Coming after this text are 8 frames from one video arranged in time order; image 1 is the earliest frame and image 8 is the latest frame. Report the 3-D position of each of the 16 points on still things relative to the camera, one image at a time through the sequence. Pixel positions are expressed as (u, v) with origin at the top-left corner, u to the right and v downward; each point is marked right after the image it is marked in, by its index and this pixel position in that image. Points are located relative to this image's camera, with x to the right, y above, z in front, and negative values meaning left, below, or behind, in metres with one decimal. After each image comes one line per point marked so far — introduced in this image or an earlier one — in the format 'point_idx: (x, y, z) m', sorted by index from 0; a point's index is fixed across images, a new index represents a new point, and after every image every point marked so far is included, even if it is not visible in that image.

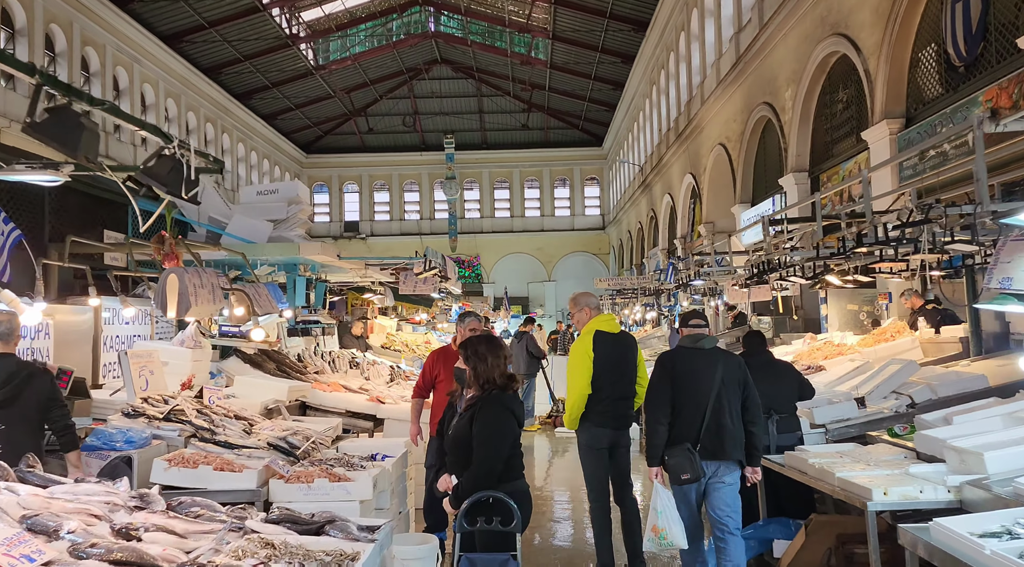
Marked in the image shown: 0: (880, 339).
0: (+3.4, -0.5, +6.6) m
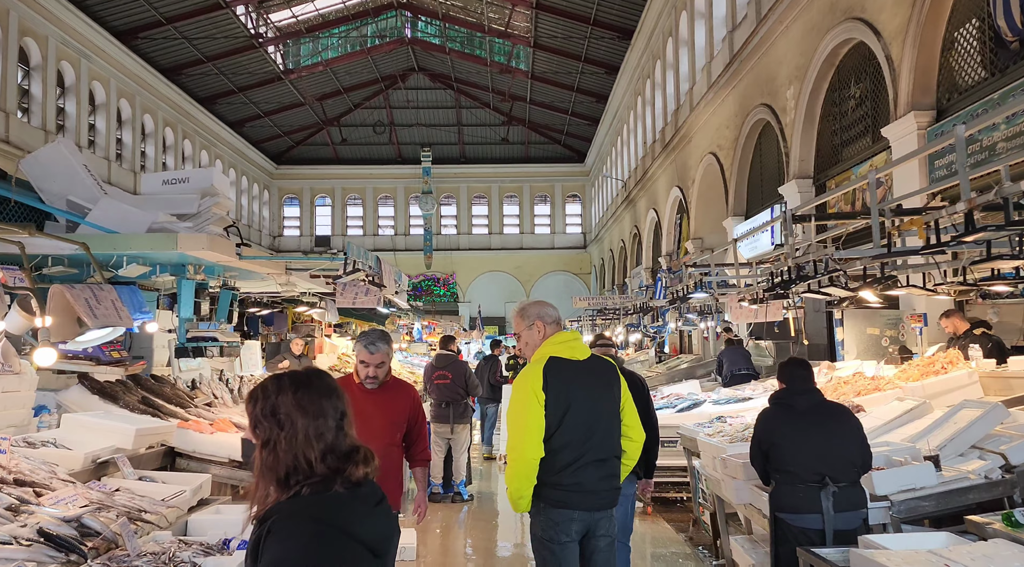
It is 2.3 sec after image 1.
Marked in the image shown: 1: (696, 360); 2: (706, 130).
0: (+3.1, -0.7, +5.3) m
1: (+2.9, -1.2, +11.3) m
2: (+4.1, +3.2, +15.0) m
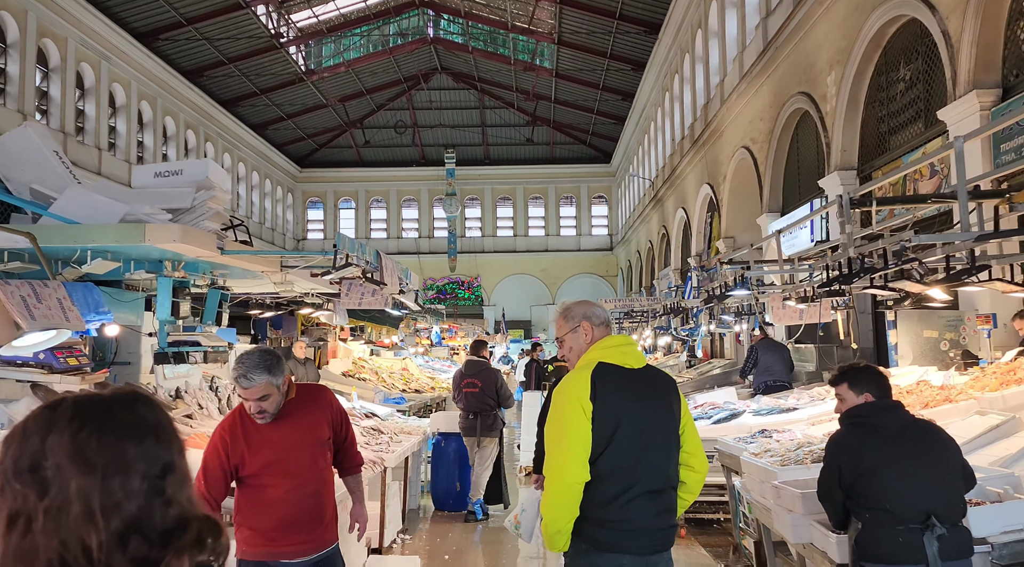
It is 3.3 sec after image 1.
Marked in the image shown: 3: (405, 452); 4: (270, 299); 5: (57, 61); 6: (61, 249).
0: (+3.2, -0.6, +4.6) m
1: (+3.2, -1.2, +10.6) m
2: (+4.5, +3.2, +14.3) m
3: (-0.8, -1.4, +5.8) m
4: (-2.5, -0.1, +7.2) m
5: (-11.0, +5.4, +17.2) m
6: (-2.6, +0.2, +4.1) m
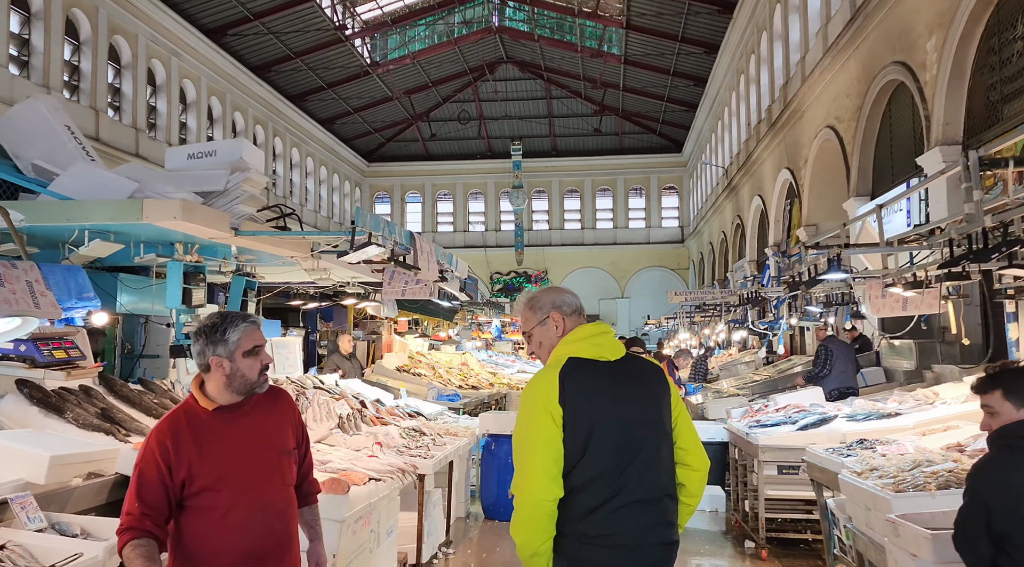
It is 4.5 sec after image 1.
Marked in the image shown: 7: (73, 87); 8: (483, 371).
0: (+3.4, -0.5, +3.6) m
1: (+4.0, -1.1, +9.6) m
2: (+5.7, +3.4, +13.2) m
3: (-0.5, -1.3, +5.2) m
4: (-1.9, 0.0, +6.8) m
5: (-9.4, +5.6, +17.5) m
6: (-2.4, +0.3, +3.7) m
7: (-9.8, +4.4, +15.8) m
8: (-0.5, -1.6, +13.2) m
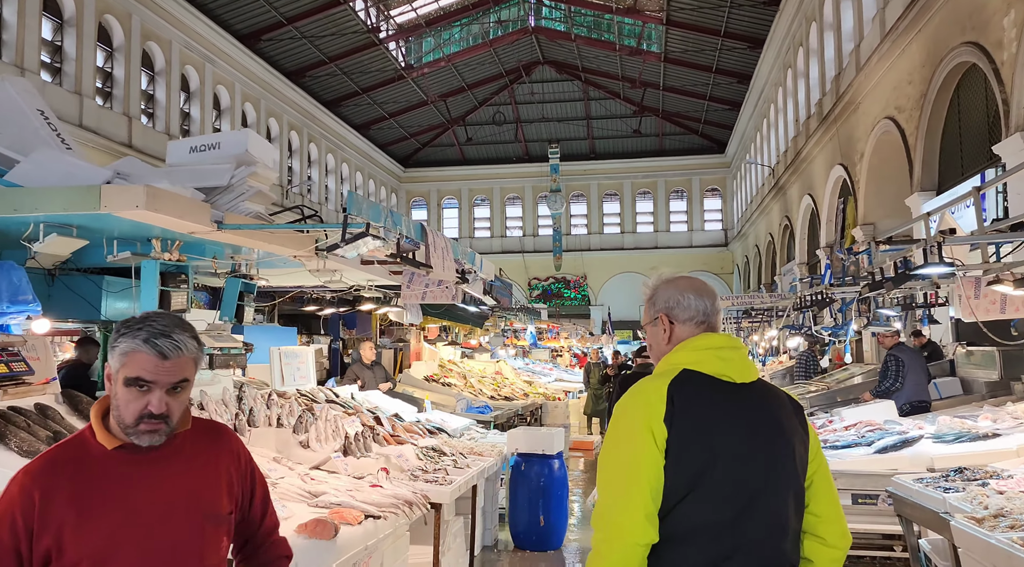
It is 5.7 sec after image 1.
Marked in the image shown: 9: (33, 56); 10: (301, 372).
0: (+3.5, -0.5, +2.8) m
1: (+4.5, -1.1, +8.8) m
2: (+6.3, +3.3, +12.2) m
3: (-0.3, -1.3, +4.6) m
4: (-1.6, -0.1, +6.3) m
5: (-8.6, +5.4, +17.4) m
6: (-2.3, +0.3, +3.2) m
7: (-9.0, +4.2, +15.8) m
8: (+0.1, -1.7, +12.6) m
9: (-9.1, +4.4, +13.6) m
10: (-1.7, -0.7, +5.8) m
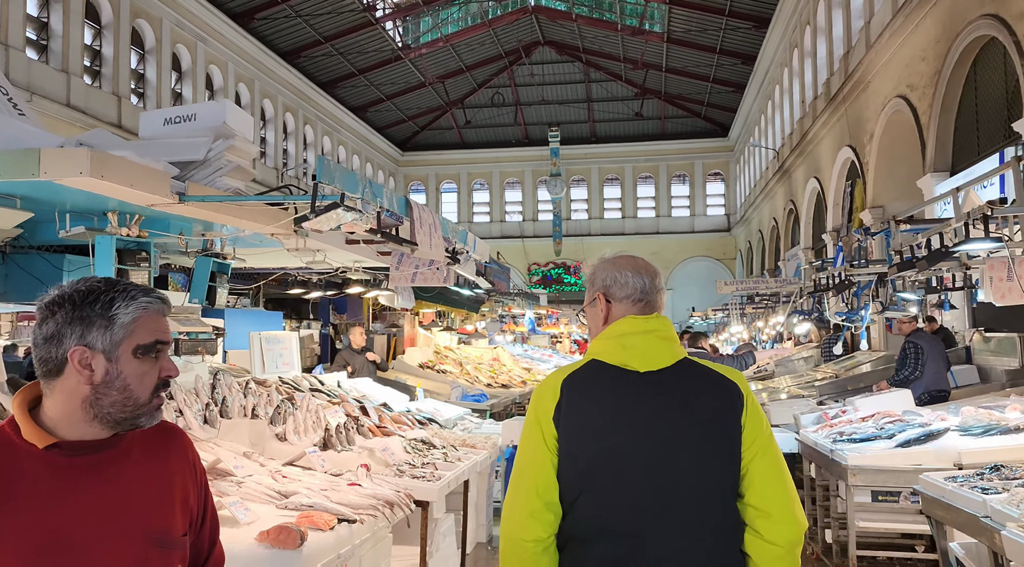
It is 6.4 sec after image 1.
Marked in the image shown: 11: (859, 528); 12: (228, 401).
0: (+3.5, -0.4, +2.5) m
1: (+4.4, -0.9, +8.5) m
2: (+6.3, +3.6, +11.8) m
3: (-0.3, -1.2, +4.3) m
4: (-1.7, +0.1, +6.0) m
5: (-8.6, +5.8, +17.0) m
6: (-2.3, +0.4, +2.9) m
7: (-9.0, +4.6, +15.4) m
8: (+0.1, -1.4, +12.3) m
9: (-9.2, +4.7, +13.1) m
10: (-1.8, -0.6, +5.5) m
11: (+2.0, -1.4, +4.1) m
12: (-1.6, -0.7, +3.9) m
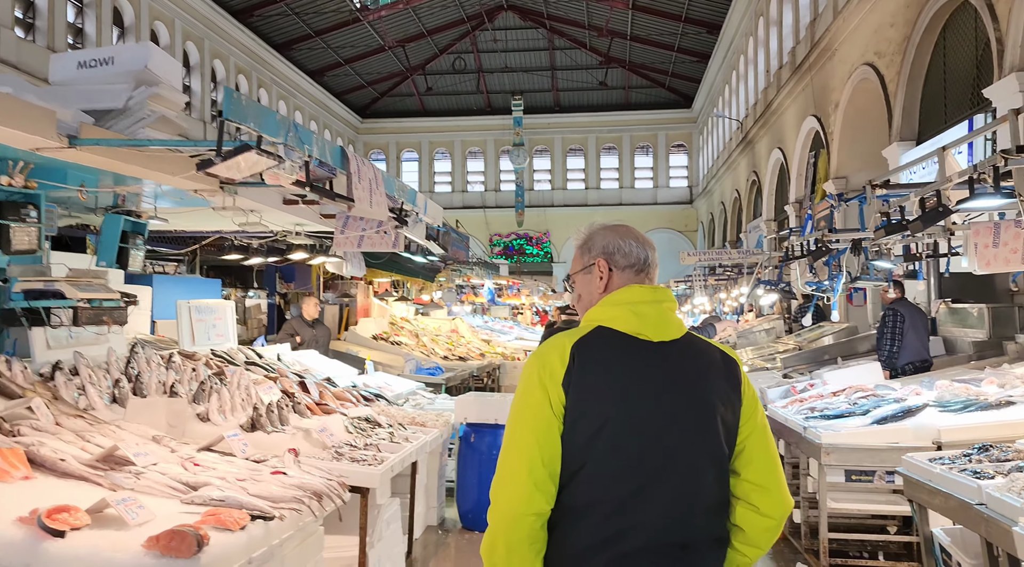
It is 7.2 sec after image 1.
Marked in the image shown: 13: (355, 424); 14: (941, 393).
0: (+3.3, -0.3, +2.3) m
1: (+3.9, -0.5, +8.3) m
2: (+5.6, +4.0, +11.6) m
3: (-0.6, -1.0, +4.0) m
4: (-2.0, +0.4, +5.5) m
5: (-9.5, +6.5, +15.9) m
6: (-2.5, +0.5, +2.4) m
7: (-9.8, +5.3, +14.3) m
8: (-0.6, -0.9, +11.9) m
9: (-9.8, +5.2, +12.1) m
10: (-2.1, -0.3, +5.1) m
11: (+1.7, -1.2, +3.8) m
12: (-1.8, -0.5, +3.5) m
13: (-0.9, -0.8, +4.2) m
14: (+2.5, -0.6, +4.2) m
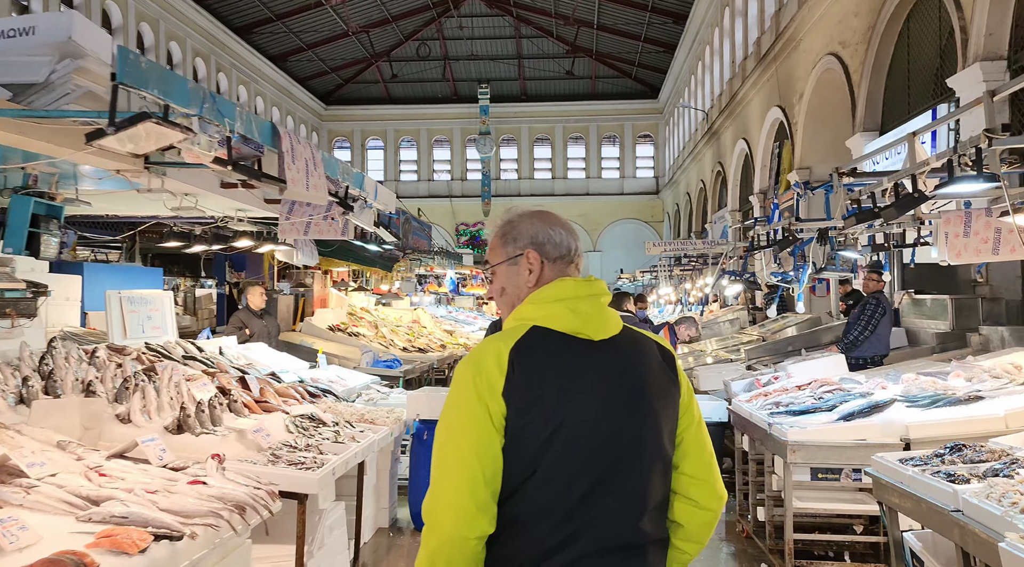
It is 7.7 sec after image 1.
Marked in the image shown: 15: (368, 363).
0: (+3.1, -0.3, +2.2) m
1: (+3.5, -0.4, +8.3) m
2: (+5.1, +4.2, +11.6) m
3: (-0.8, -0.9, +3.7) m
4: (-2.3, +0.4, +5.2) m
5: (-10.3, +6.7, +15.1) m
6: (-2.6, +0.6, +2.0) m
7: (-10.5, +5.5, +13.5) m
8: (-1.2, -0.8, +11.7) m
9: (-10.4, +5.4, +11.3) m
10: (-2.4, -0.3, +4.7) m
11: (+1.5, -1.2, +3.7) m
12: (-2.0, -0.4, +3.2) m
13: (-1.2, -0.8, +3.9) m
14: (+2.3, -0.6, +4.1) m
15: (-1.5, -0.8, +7.4) m
